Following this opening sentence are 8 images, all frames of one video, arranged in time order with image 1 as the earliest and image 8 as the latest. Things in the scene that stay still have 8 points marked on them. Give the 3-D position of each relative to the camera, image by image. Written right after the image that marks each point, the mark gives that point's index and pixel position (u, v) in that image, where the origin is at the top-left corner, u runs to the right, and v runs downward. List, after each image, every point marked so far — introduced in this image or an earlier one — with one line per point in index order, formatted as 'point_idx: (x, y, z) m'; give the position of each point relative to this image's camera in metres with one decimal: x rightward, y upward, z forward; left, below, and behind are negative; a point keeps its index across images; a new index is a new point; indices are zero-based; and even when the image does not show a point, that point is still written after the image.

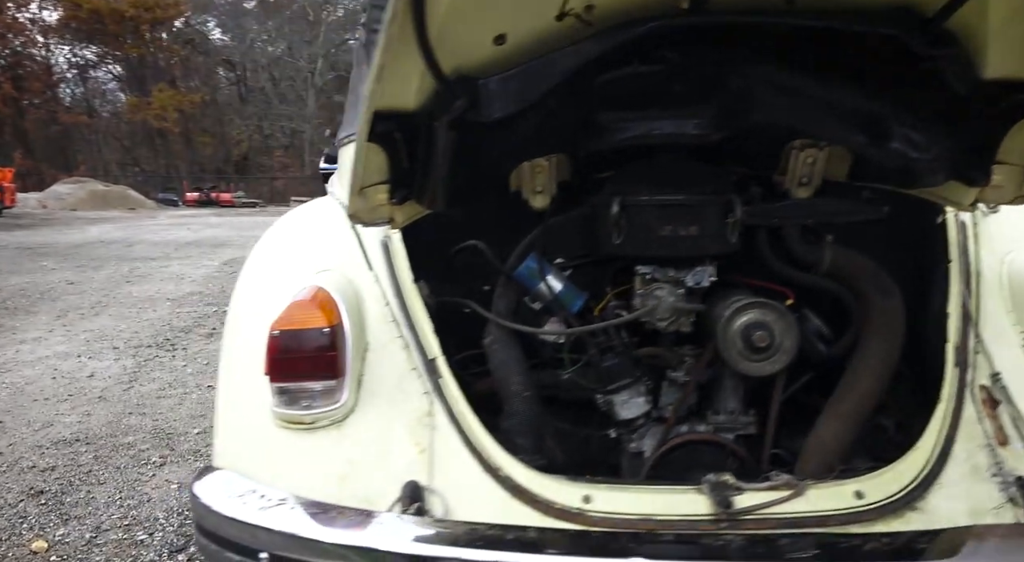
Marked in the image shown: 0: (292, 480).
0: (-0.4, -0.4, +1.6) m
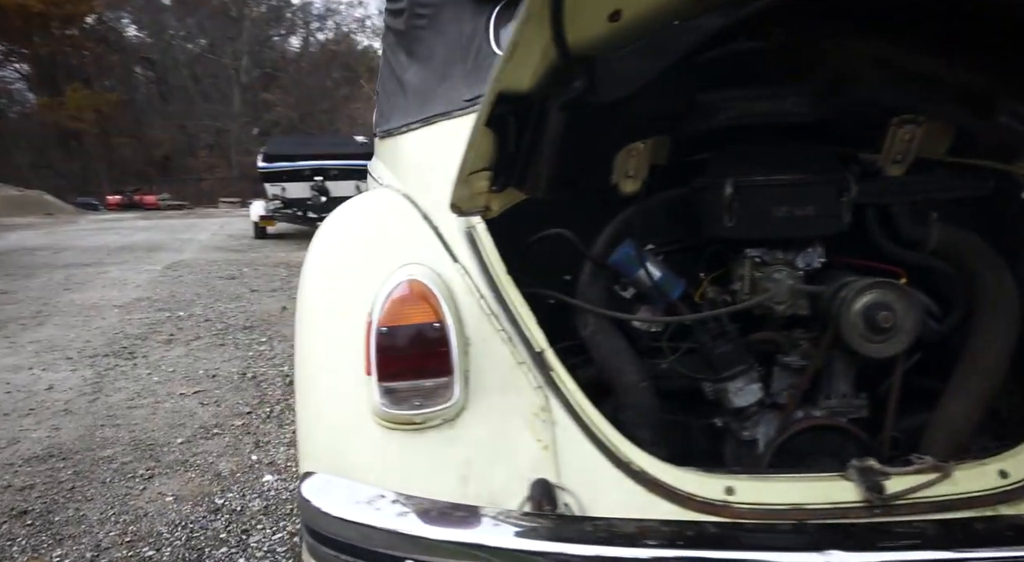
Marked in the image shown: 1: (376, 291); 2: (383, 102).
0: (-0.2, -0.3, +1.5) m
1: (-0.3, 0.0, +1.7) m
2: (-0.4, +0.5, +2.5) m
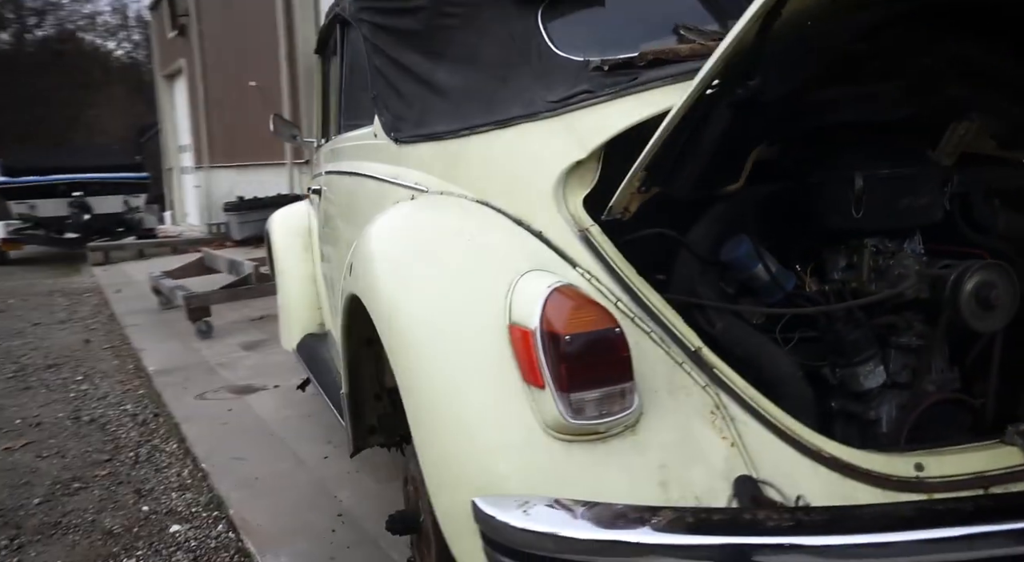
0: (+0.1, -0.4, +1.4) m
1: (0.0, 0.0, +1.6) m
2: (-0.3, +0.5, +2.4) m
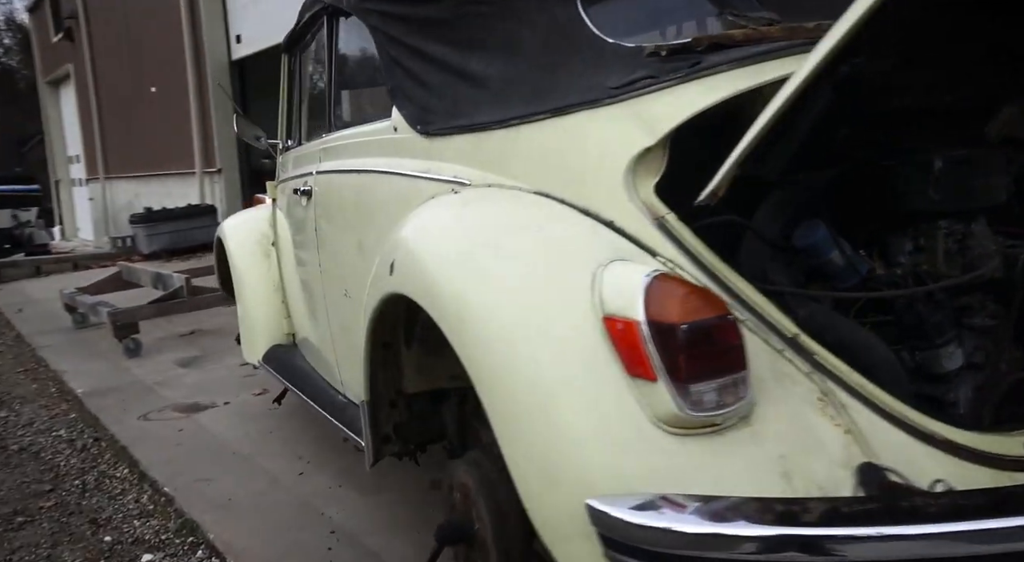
0: (+0.3, -0.3, +1.4) m
1: (+0.1, 0.0, +1.6) m
2: (-0.3, +0.5, +2.3) m
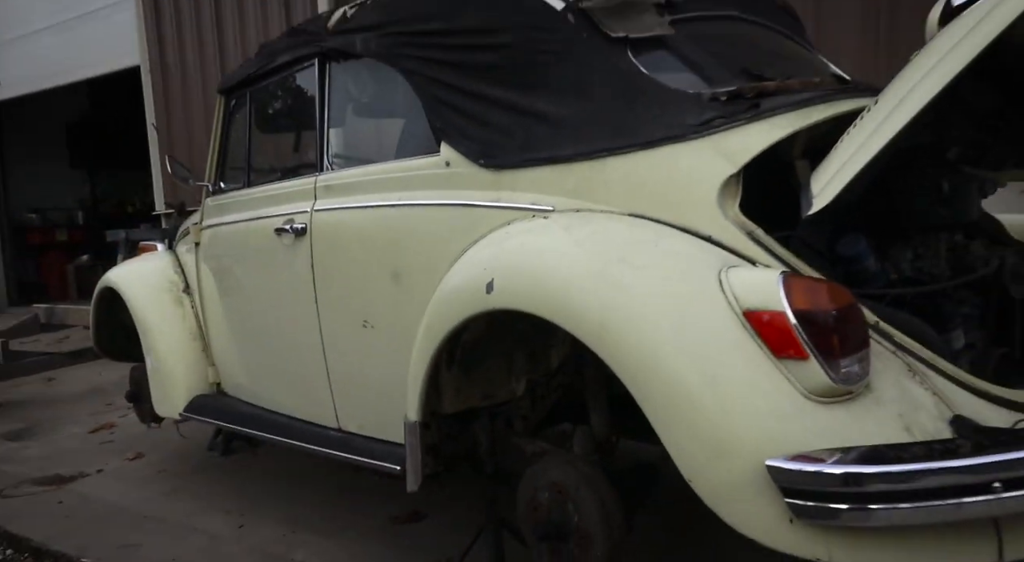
0: (+0.7, -0.3, +1.7) m
1: (+0.5, 0.0, +1.9) m
2: (-0.1, +0.4, +2.4) m
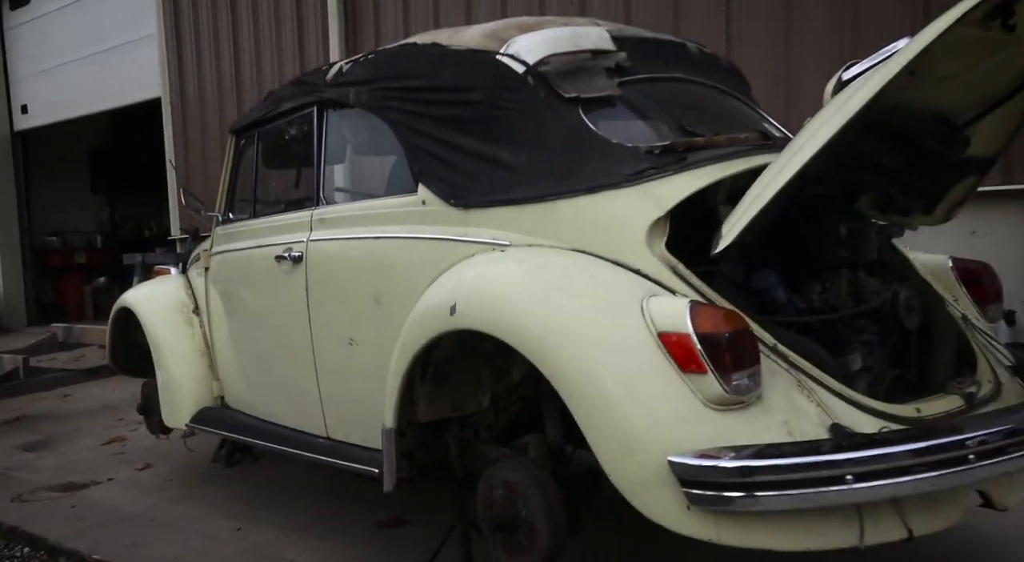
0: (+0.6, -0.4, +2.1) m
1: (+0.3, -0.1, +2.2) m
2: (-0.2, +0.3, +2.8) m
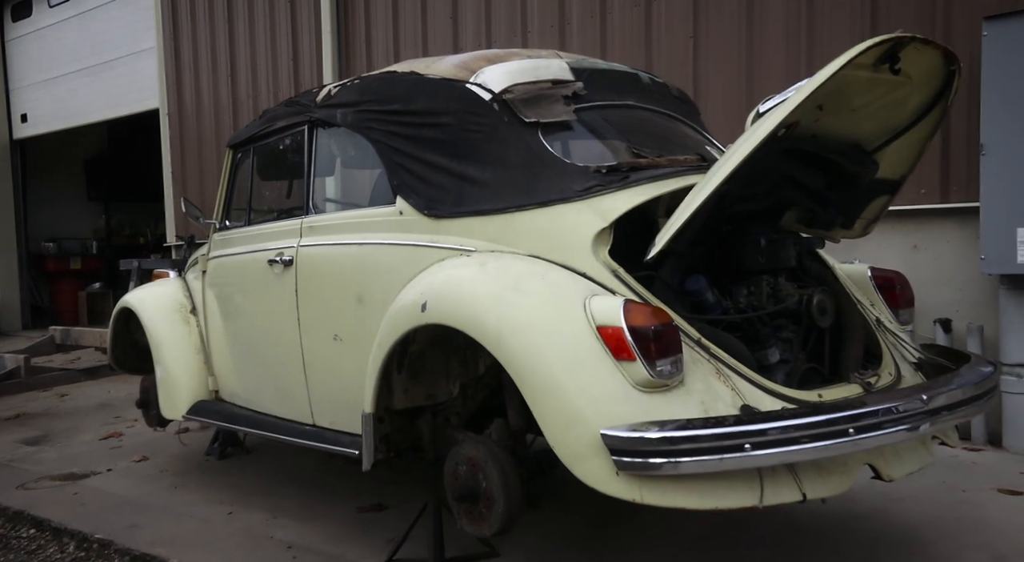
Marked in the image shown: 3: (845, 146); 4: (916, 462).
0: (+0.5, -0.4, +2.4) m
1: (+0.2, -0.1, +2.6) m
2: (-0.4, +0.3, +3.2) m
3: (+1.2, +0.5, +3.0) m
4: (+1.3, -0.6, +2.7) m
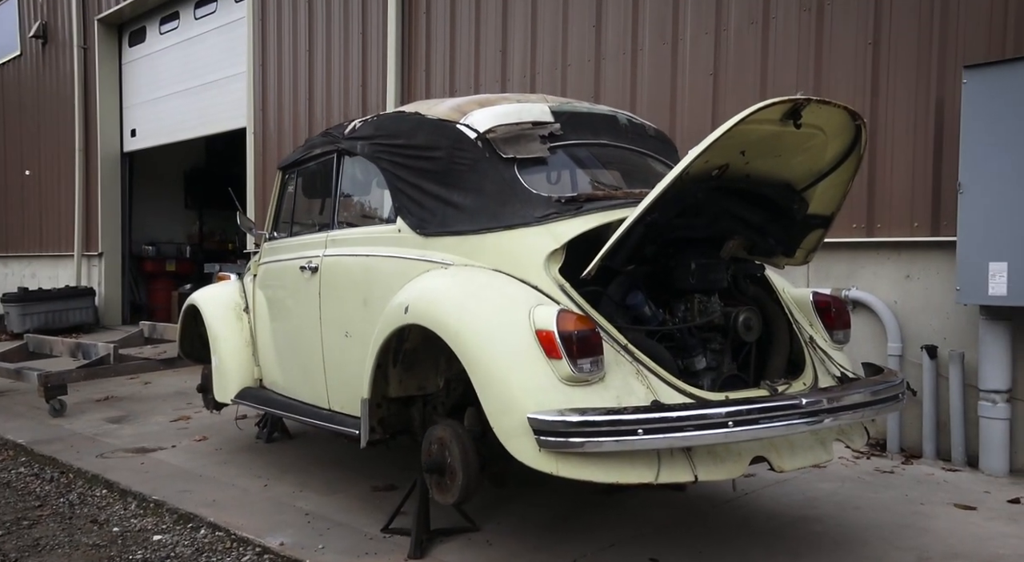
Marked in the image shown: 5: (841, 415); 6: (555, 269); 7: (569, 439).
0: (+0.3, -0.4, +2.9) m
1: (+0.1, -0.1, +3.1) m
2: (-0.4, +0.3, +3.8) m
3: (+1.1, +0.4, +3.4) m
4: (+1.1, -0.7, +3.1) m
5: (+1.2, -0.5, +3.1) m
6: (+0.2, 0.0, +3.3) m
7: (+0.2, -0.5, +2.8) m
